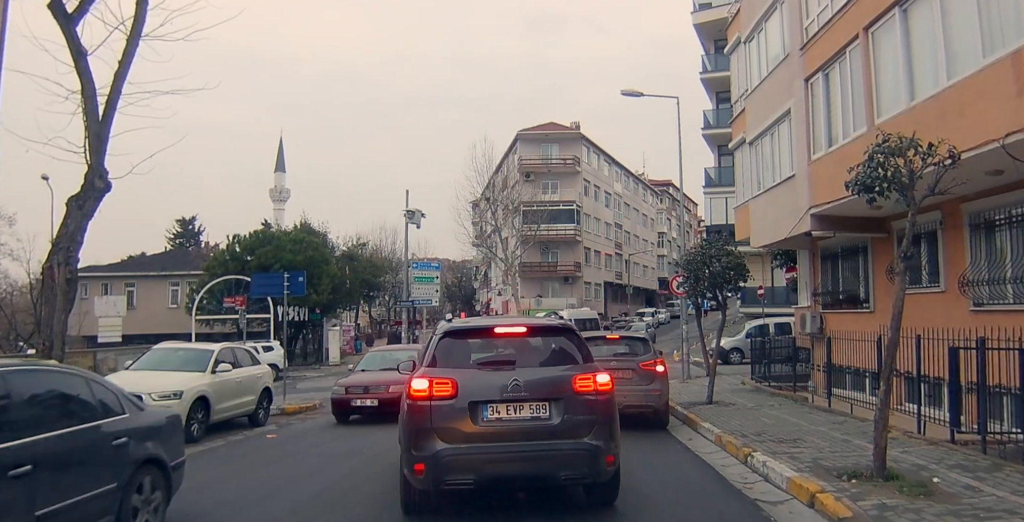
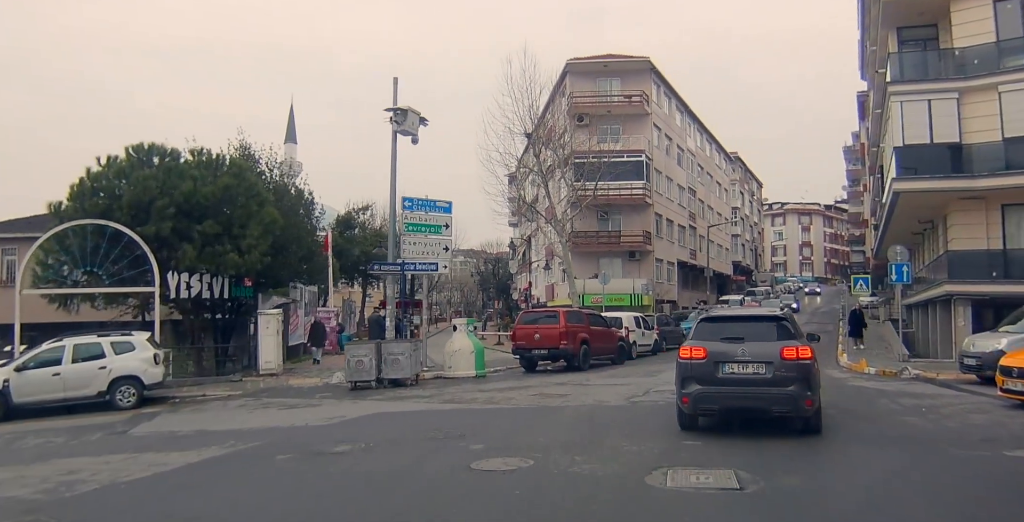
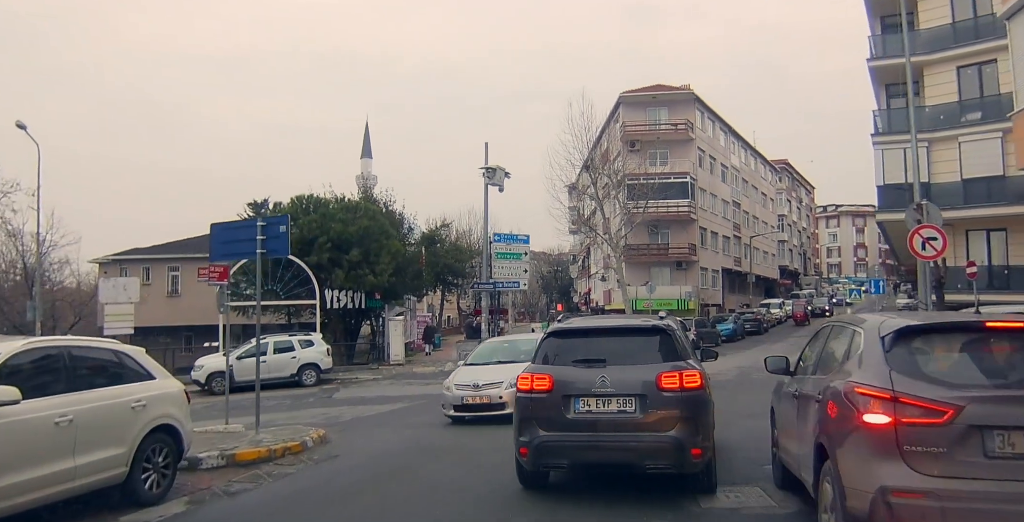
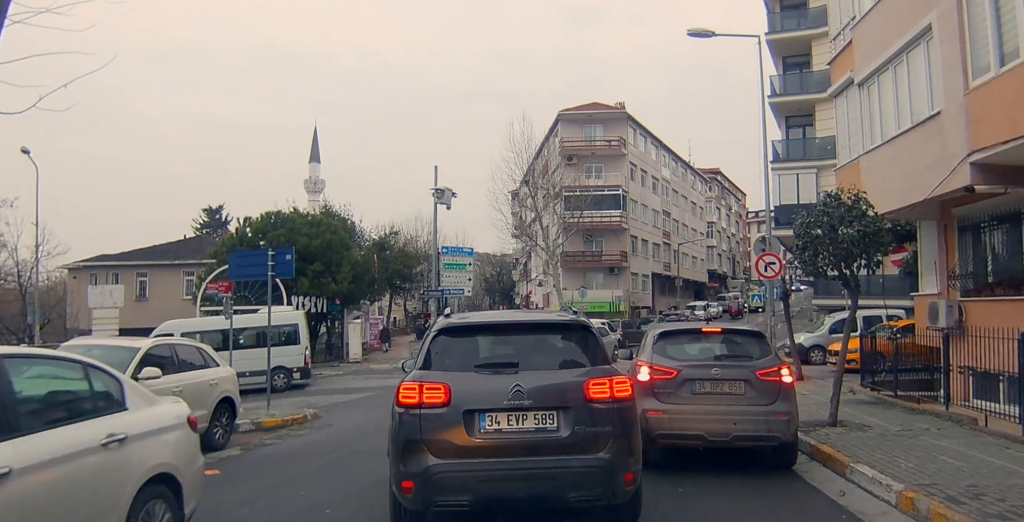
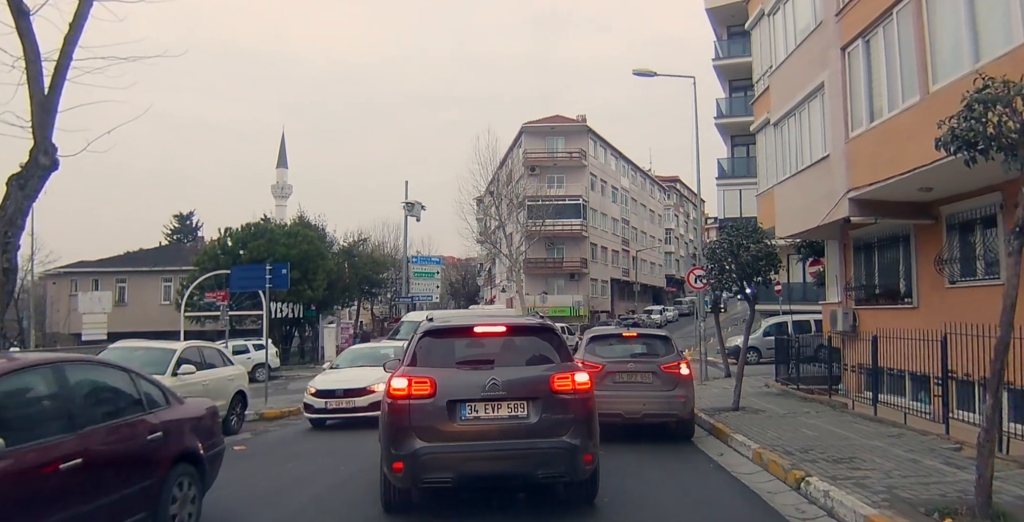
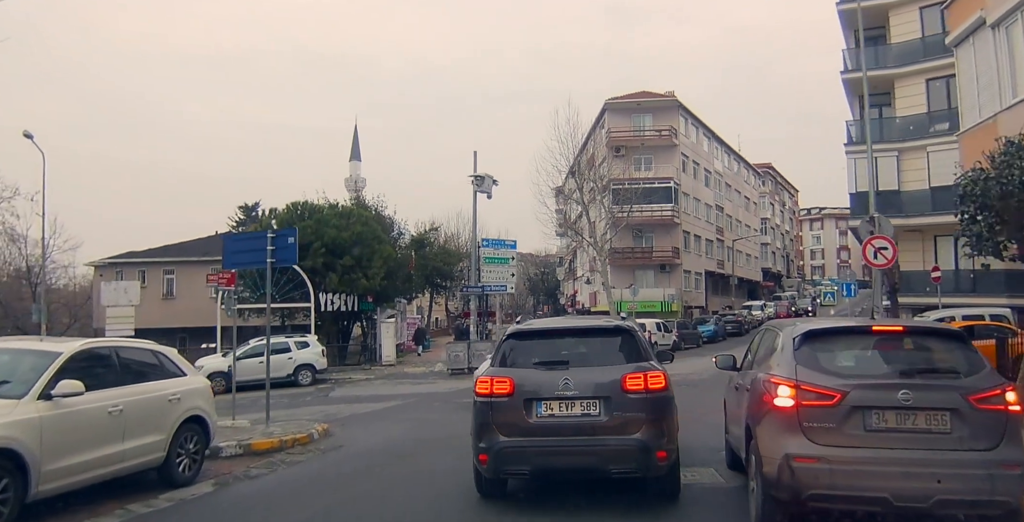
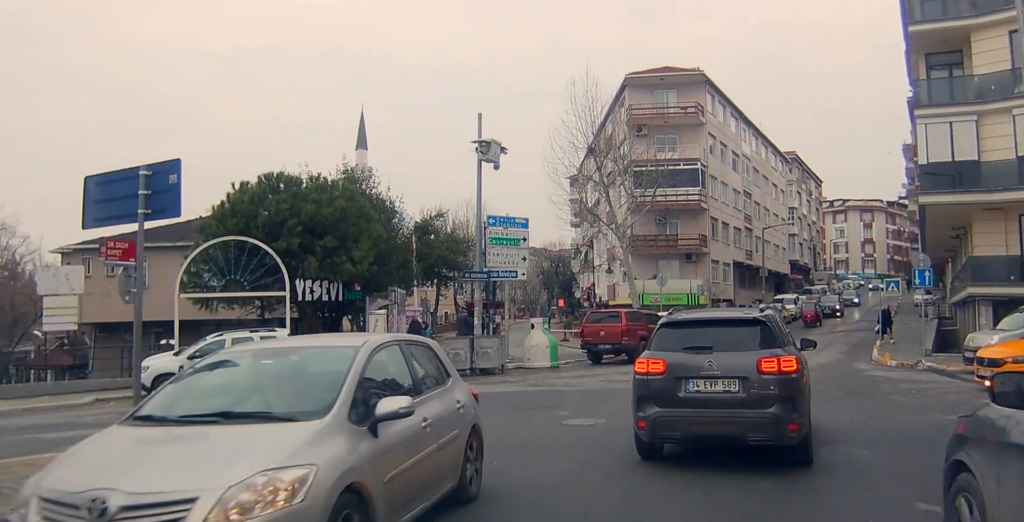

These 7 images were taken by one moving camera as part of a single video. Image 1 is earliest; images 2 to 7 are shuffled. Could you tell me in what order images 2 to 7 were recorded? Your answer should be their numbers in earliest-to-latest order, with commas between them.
5, 4, 6, 3, 7, 2
